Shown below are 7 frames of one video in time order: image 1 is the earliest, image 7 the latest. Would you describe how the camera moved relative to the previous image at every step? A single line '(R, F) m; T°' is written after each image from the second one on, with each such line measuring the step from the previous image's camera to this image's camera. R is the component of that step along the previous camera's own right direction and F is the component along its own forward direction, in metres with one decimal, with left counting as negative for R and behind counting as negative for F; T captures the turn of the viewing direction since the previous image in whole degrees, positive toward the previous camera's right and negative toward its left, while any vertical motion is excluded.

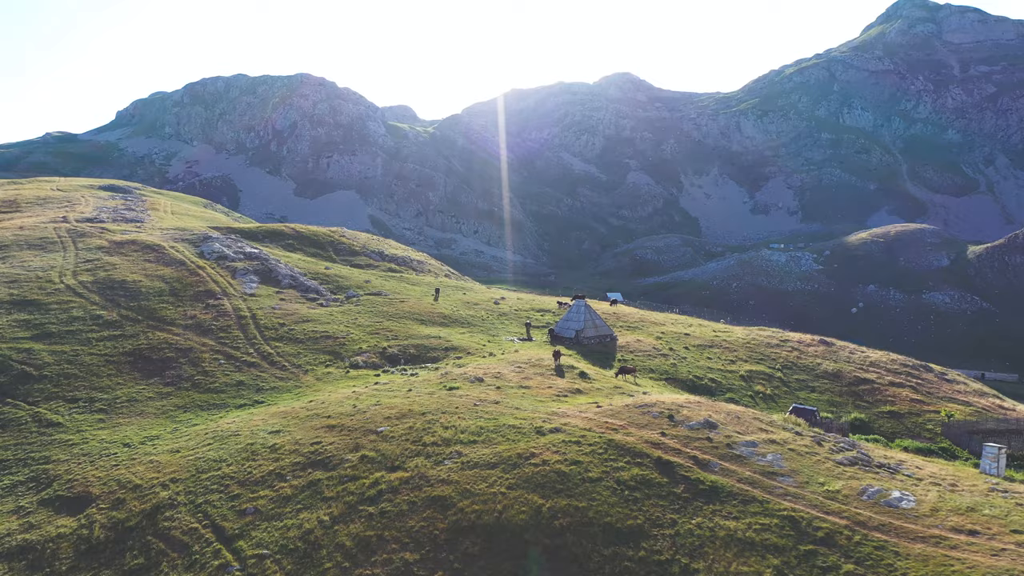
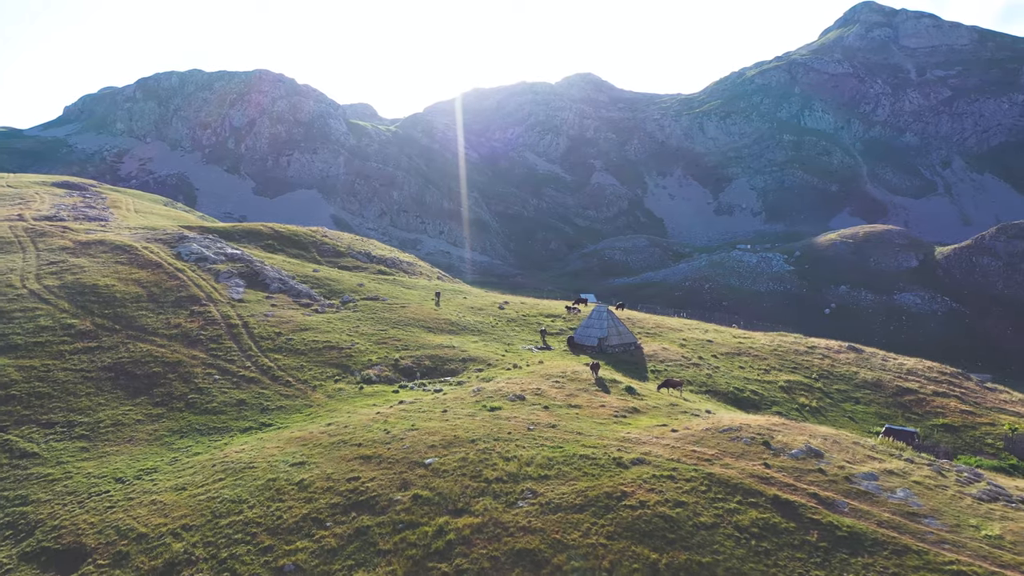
(-4.0, +4.7) m; +3°
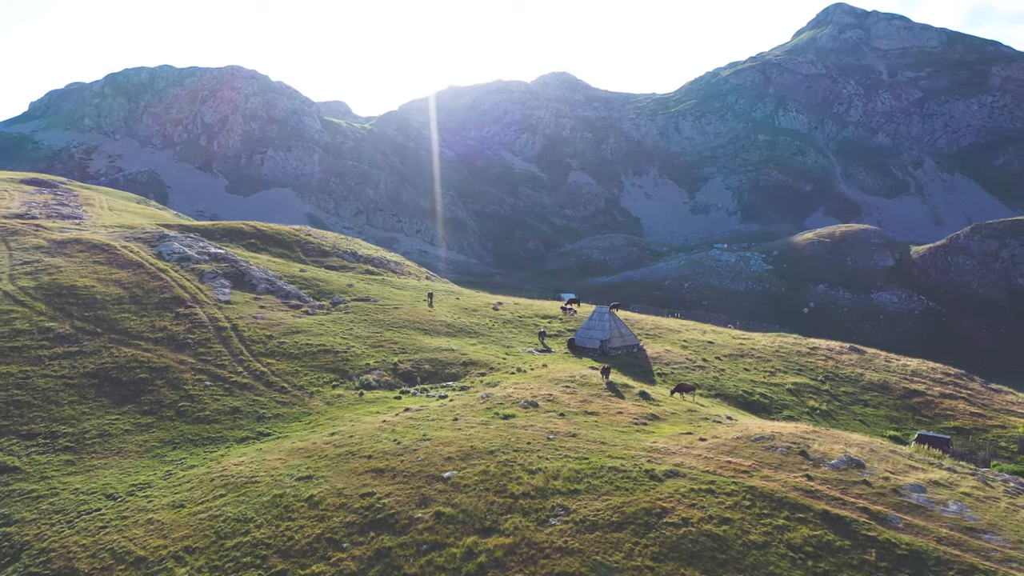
(-1.7, +1.7) m; +2°
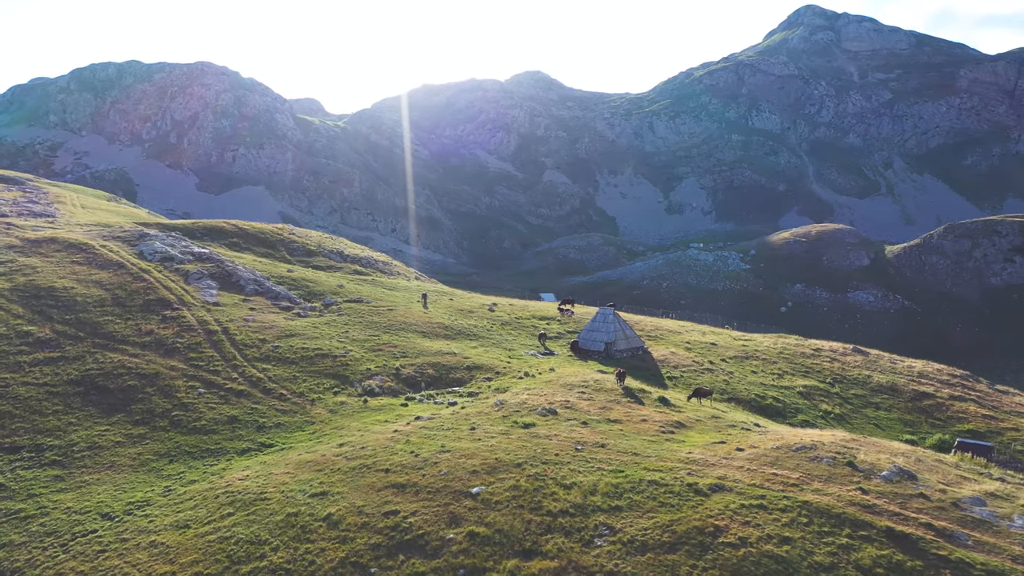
(-1.9, +1.7) m; +2°
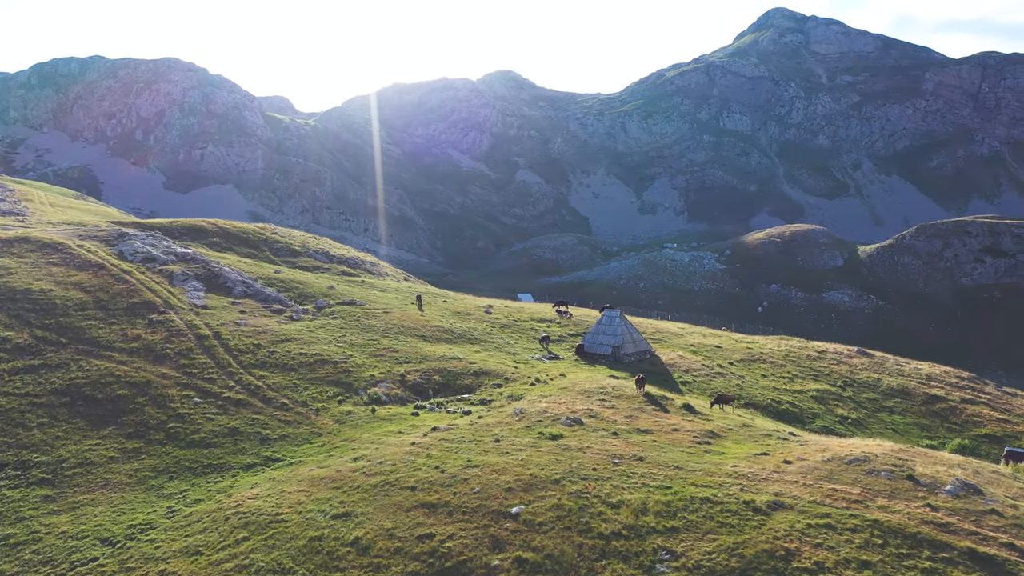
(-2.1, +1.9) m; +2°
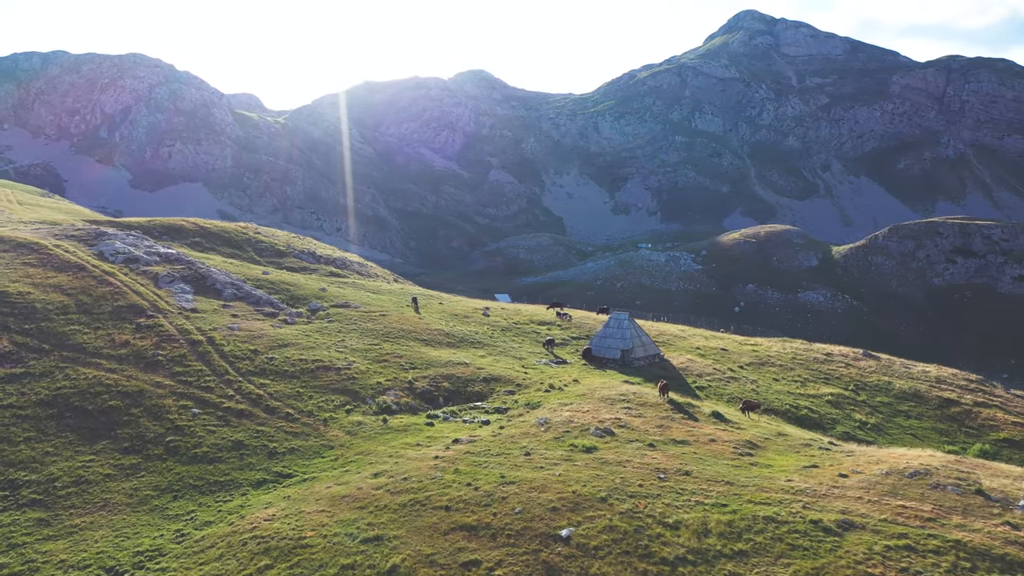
(-2.2, +1.9) m; +2°
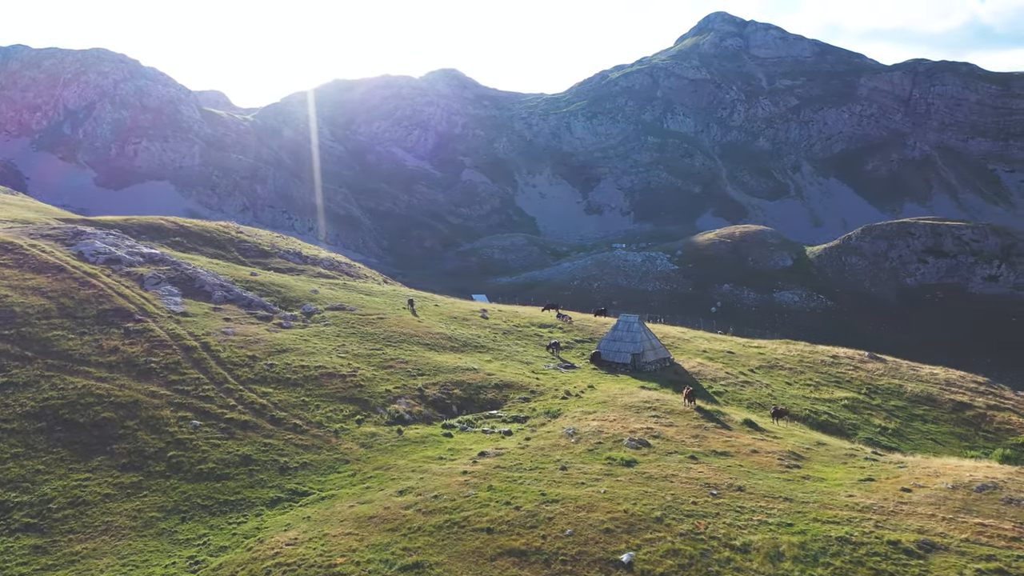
(-2.2, +1.8) m; +2°
